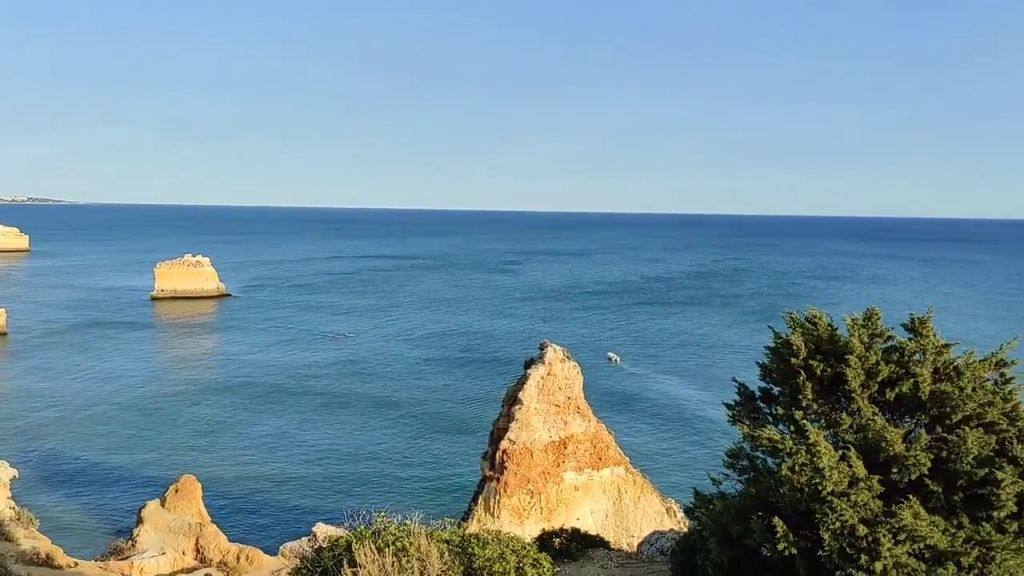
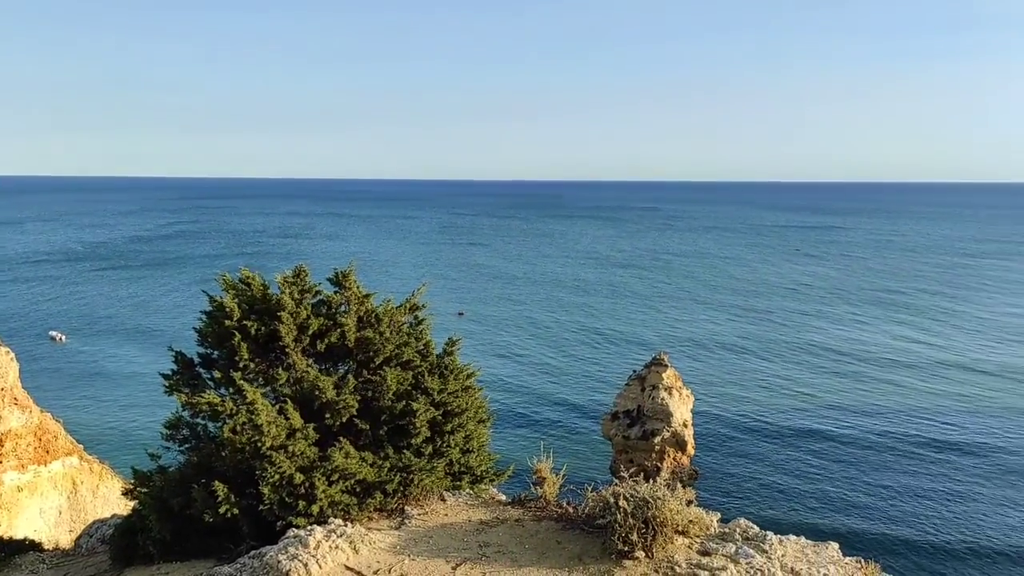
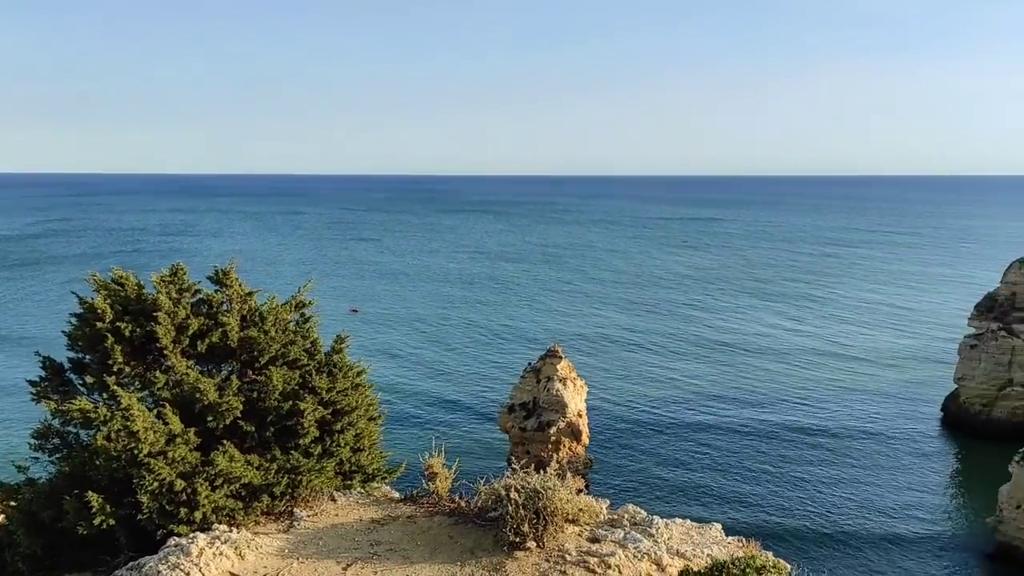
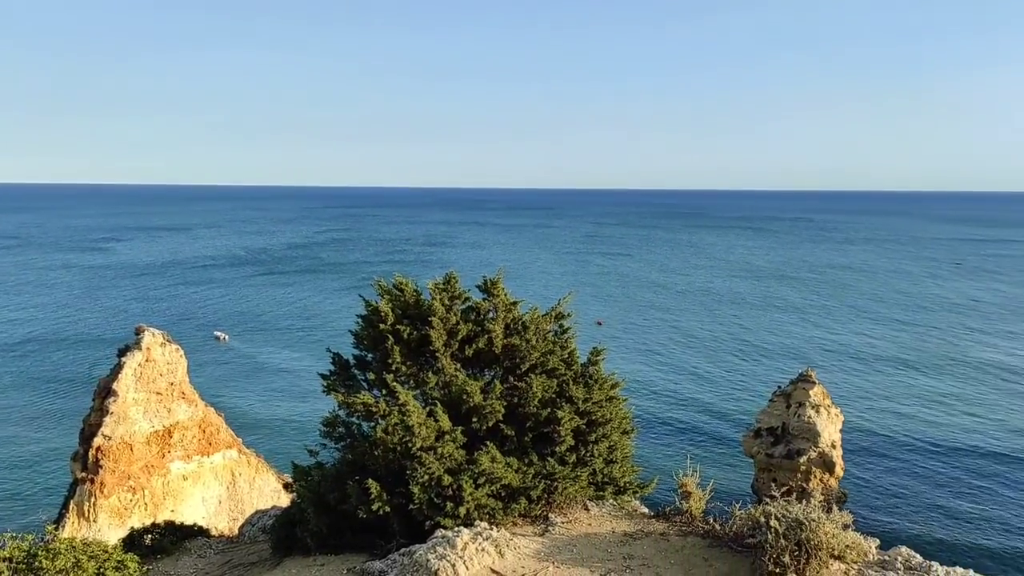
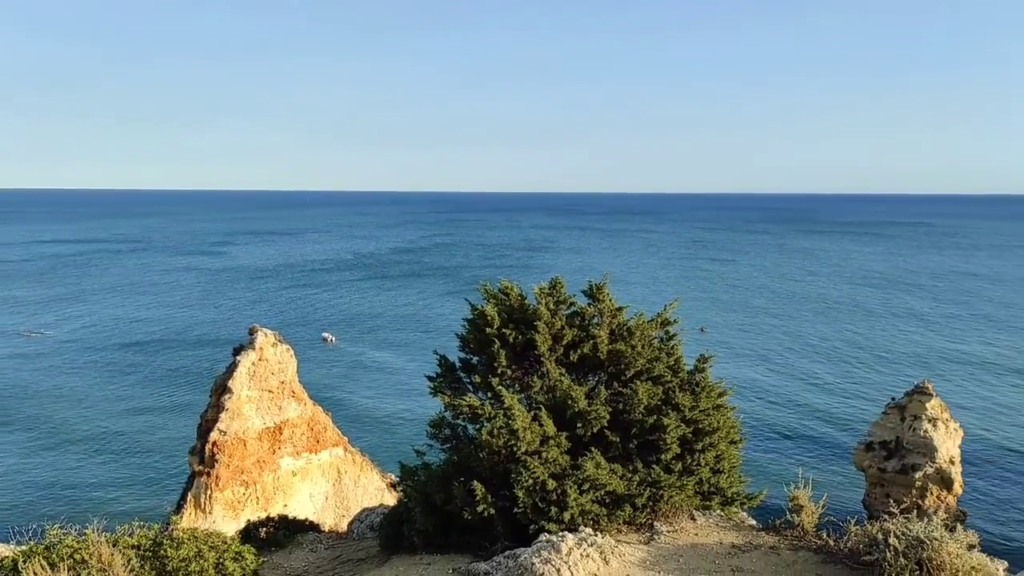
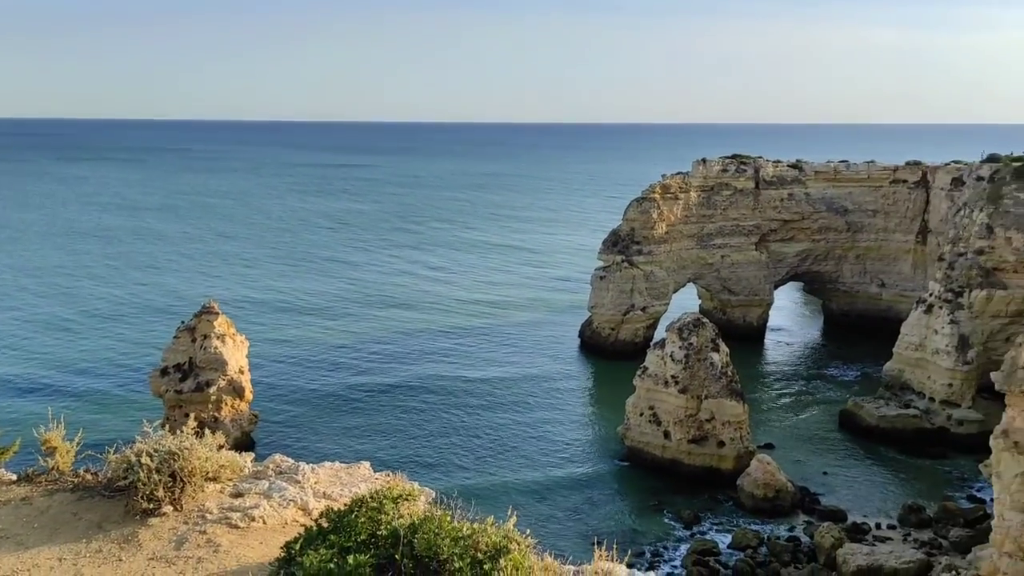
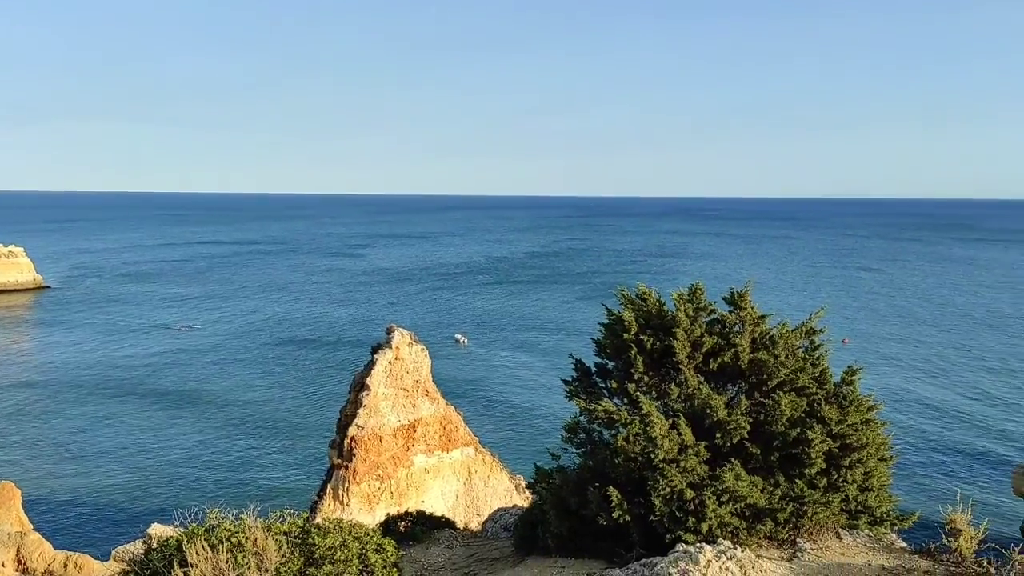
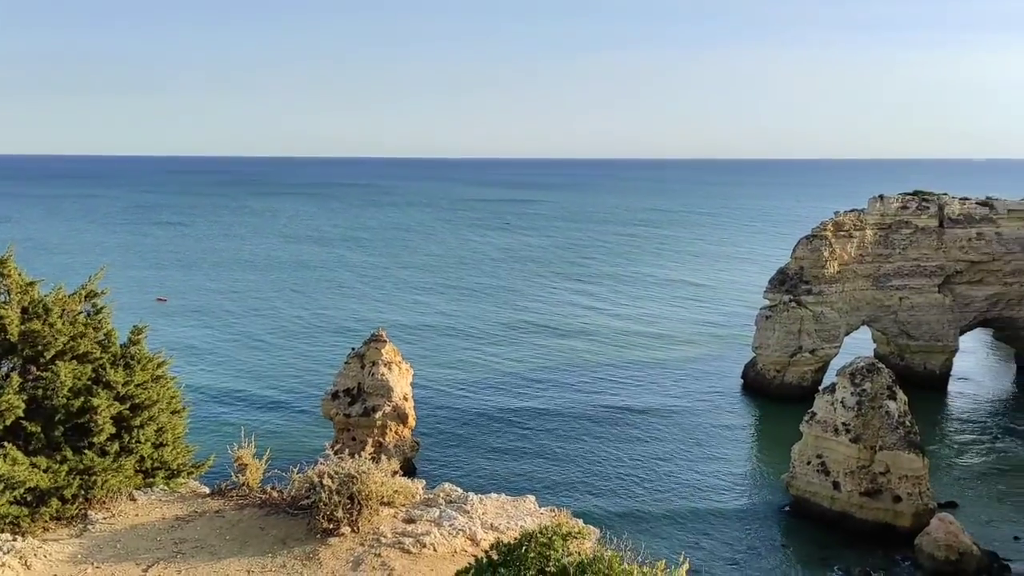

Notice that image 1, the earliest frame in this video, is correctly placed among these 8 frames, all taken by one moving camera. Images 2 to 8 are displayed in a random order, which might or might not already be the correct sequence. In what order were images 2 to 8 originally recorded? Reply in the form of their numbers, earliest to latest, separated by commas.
7, 5, 4, 2, 3, 8, 6
